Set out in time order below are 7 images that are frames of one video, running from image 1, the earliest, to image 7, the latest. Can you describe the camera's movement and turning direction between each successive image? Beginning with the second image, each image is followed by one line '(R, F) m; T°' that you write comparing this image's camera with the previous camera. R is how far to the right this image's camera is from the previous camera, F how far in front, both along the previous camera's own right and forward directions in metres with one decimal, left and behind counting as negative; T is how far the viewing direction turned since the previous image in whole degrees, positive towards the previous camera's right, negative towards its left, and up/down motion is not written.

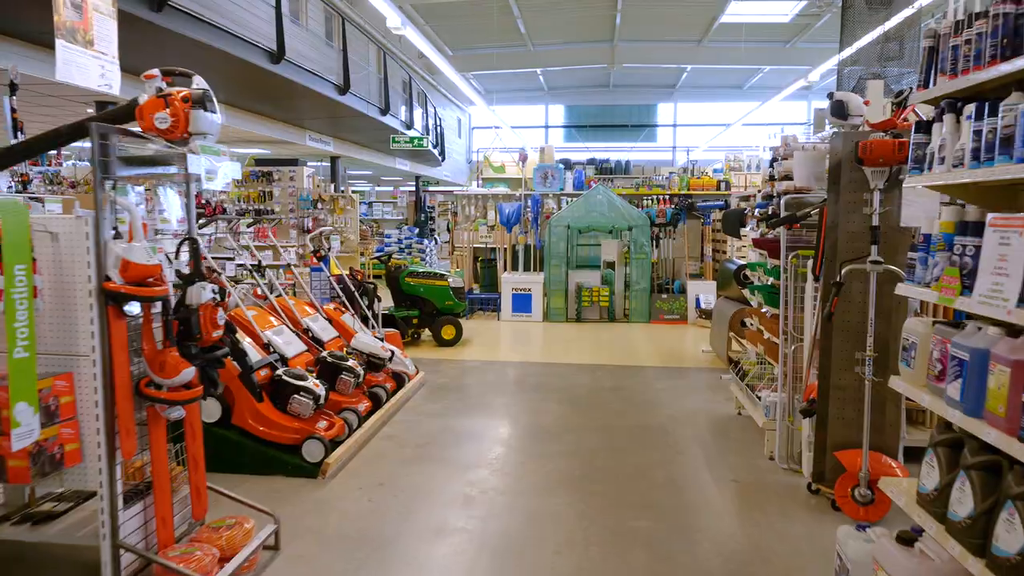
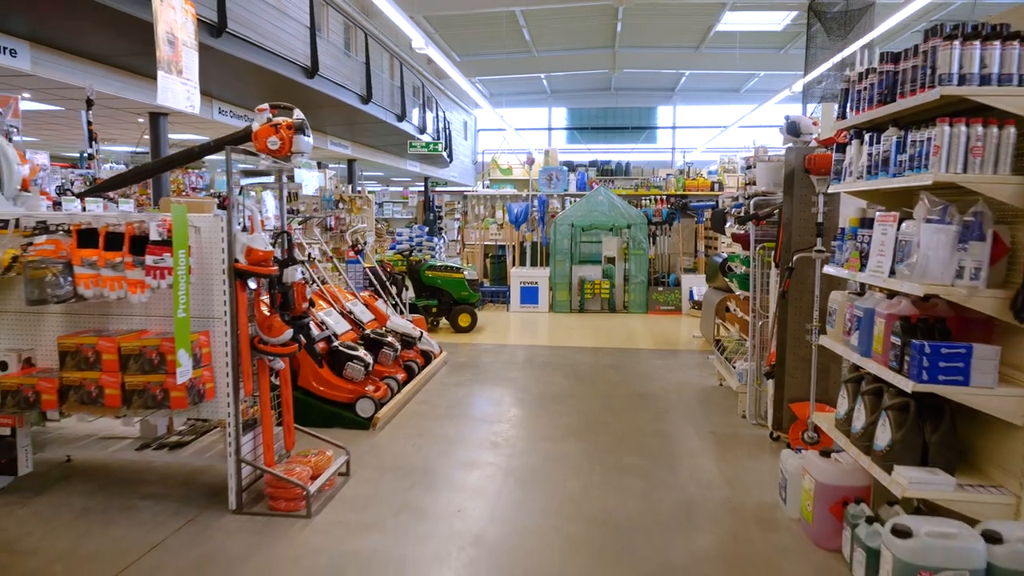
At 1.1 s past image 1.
(-0.1, -0.7) m; 0°
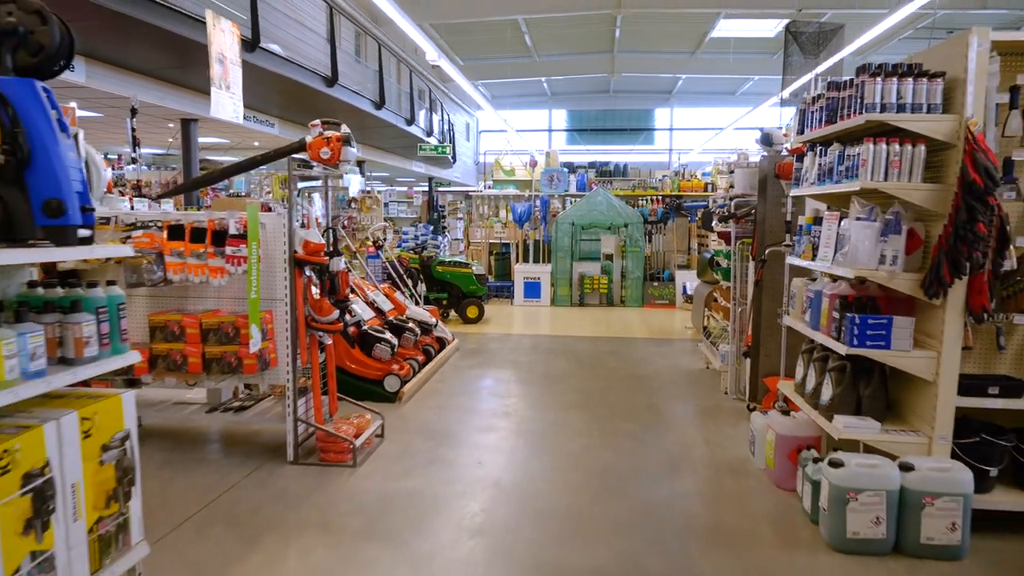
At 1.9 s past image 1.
(-0.1, -0.6) m; 0°
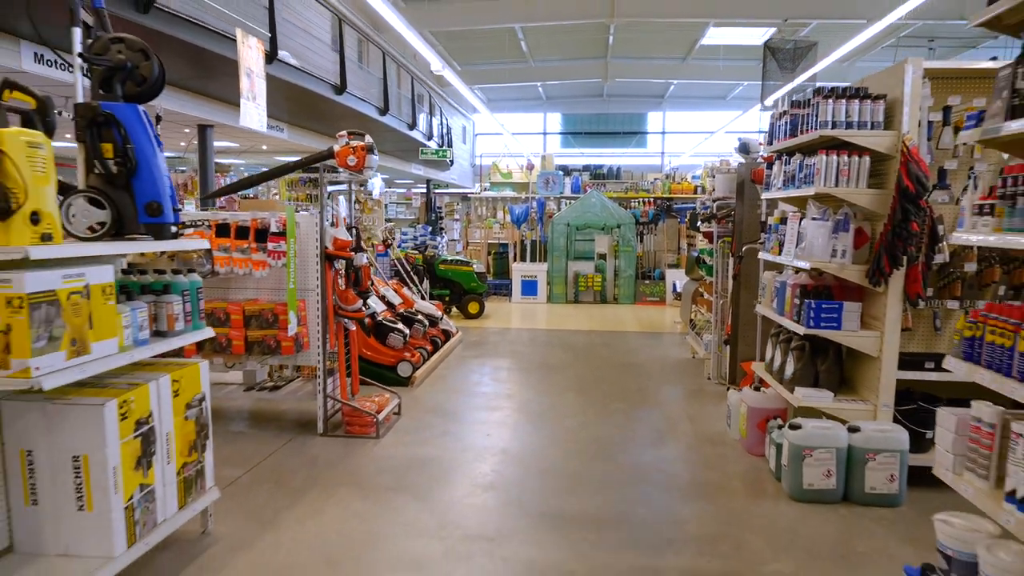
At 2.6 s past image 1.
(-0.1, -0.5) m; +1°
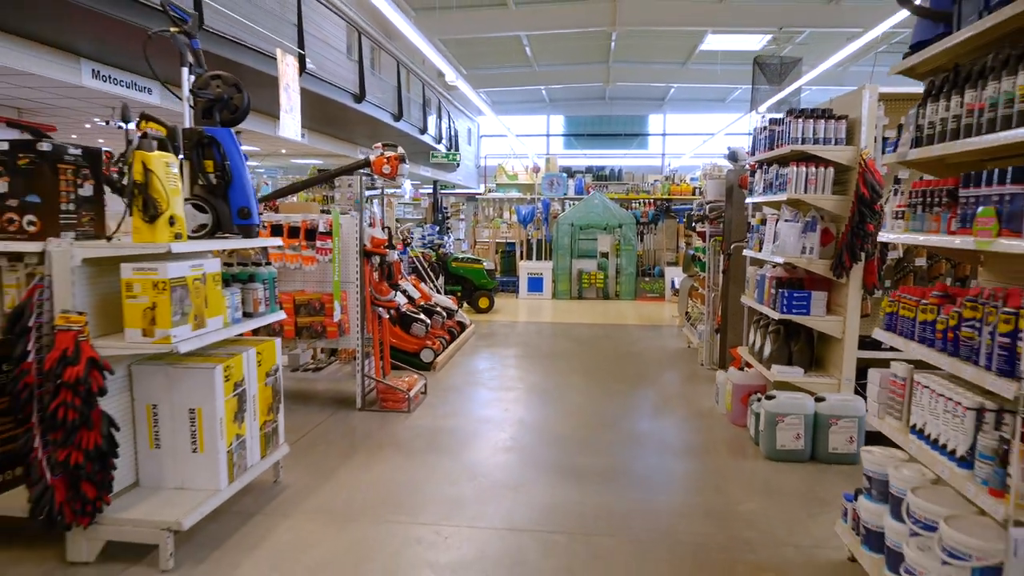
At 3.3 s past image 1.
(-0.1, -0.6) m; 0°
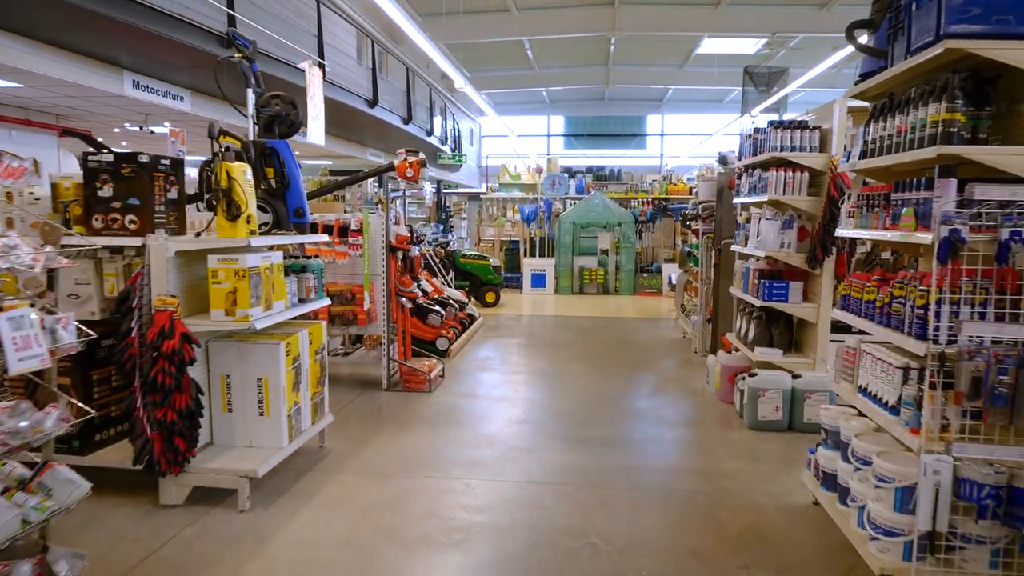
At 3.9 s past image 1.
(-0.1, -0.5) m; 0°
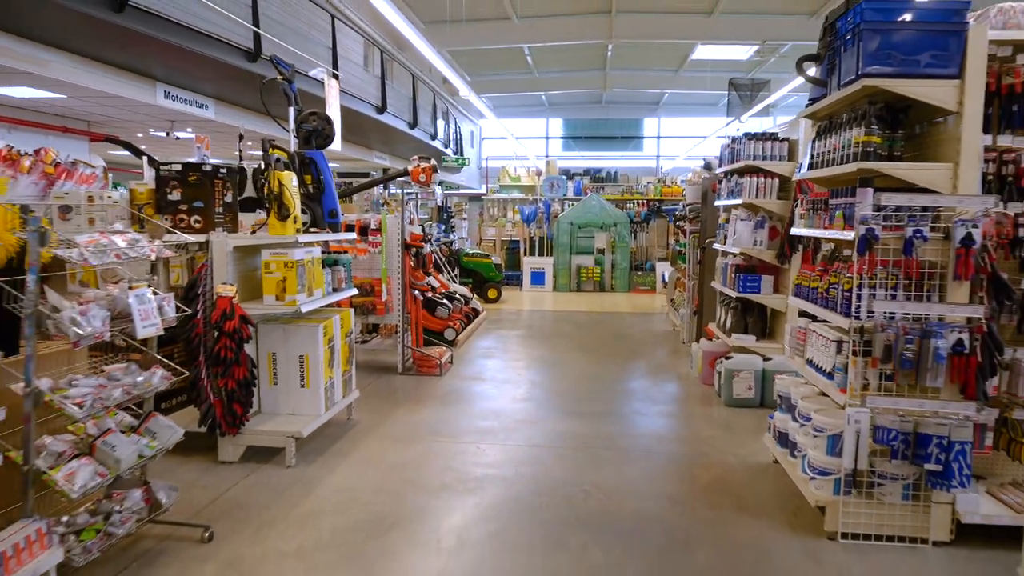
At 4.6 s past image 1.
(0.0, -0.5) m; 0°
